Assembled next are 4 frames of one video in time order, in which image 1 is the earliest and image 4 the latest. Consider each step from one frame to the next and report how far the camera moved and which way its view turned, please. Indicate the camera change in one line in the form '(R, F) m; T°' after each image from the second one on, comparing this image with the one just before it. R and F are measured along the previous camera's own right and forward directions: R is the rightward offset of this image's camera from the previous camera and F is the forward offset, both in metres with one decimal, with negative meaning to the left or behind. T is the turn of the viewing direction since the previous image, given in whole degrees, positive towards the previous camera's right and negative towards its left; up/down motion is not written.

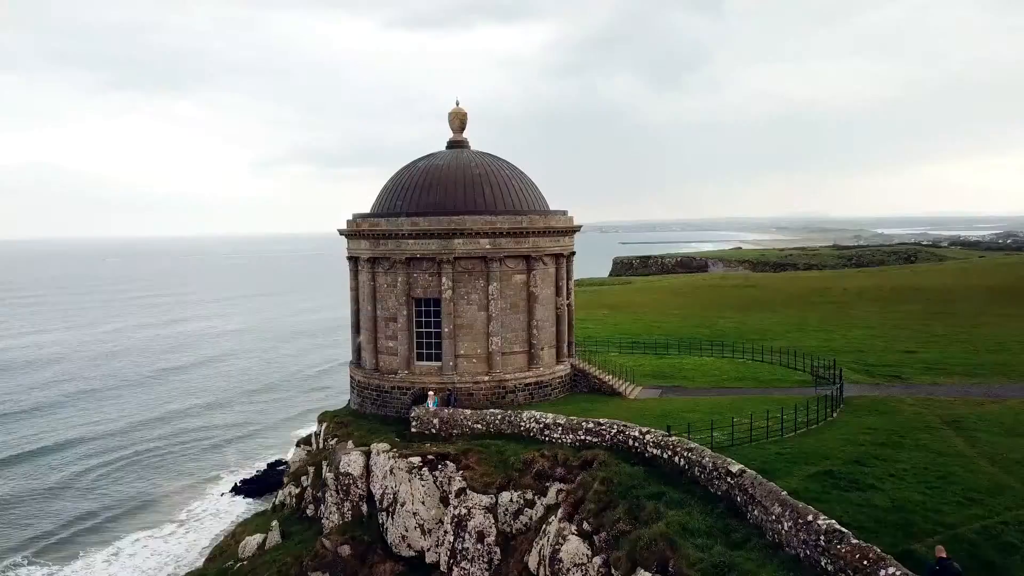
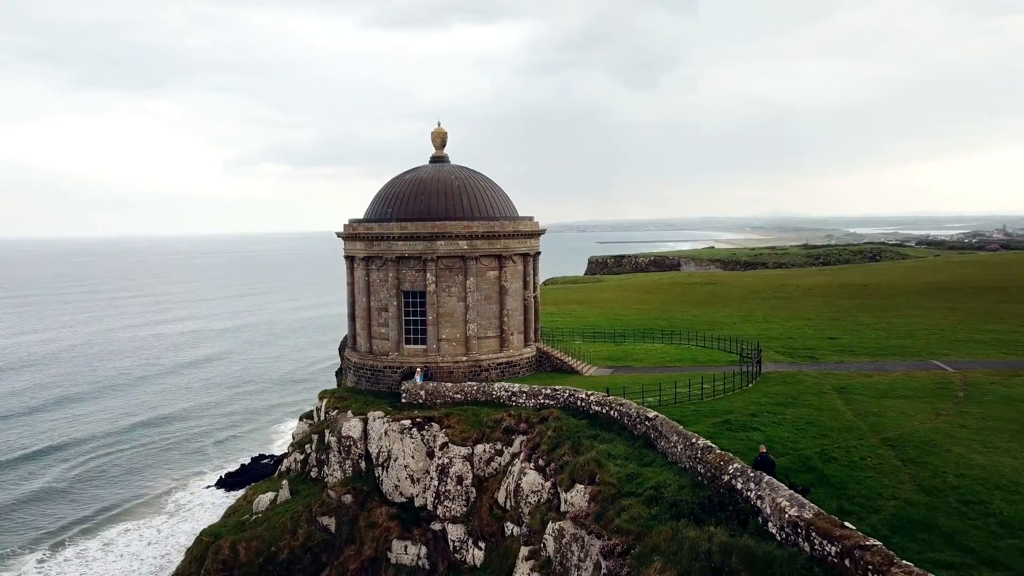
(+0.2, -4.0) m; +2°
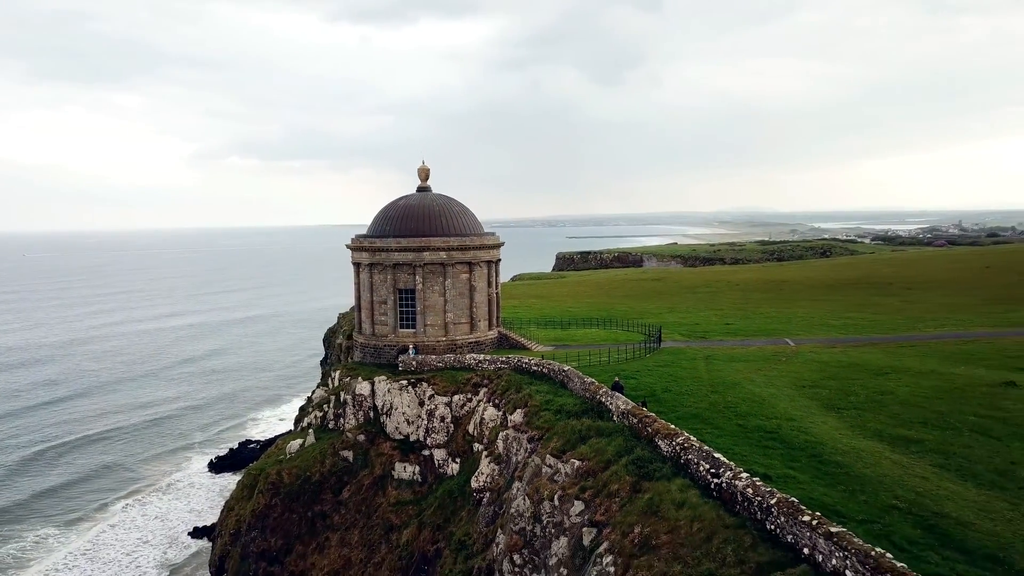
(+0.3, -9.2) m; +2°
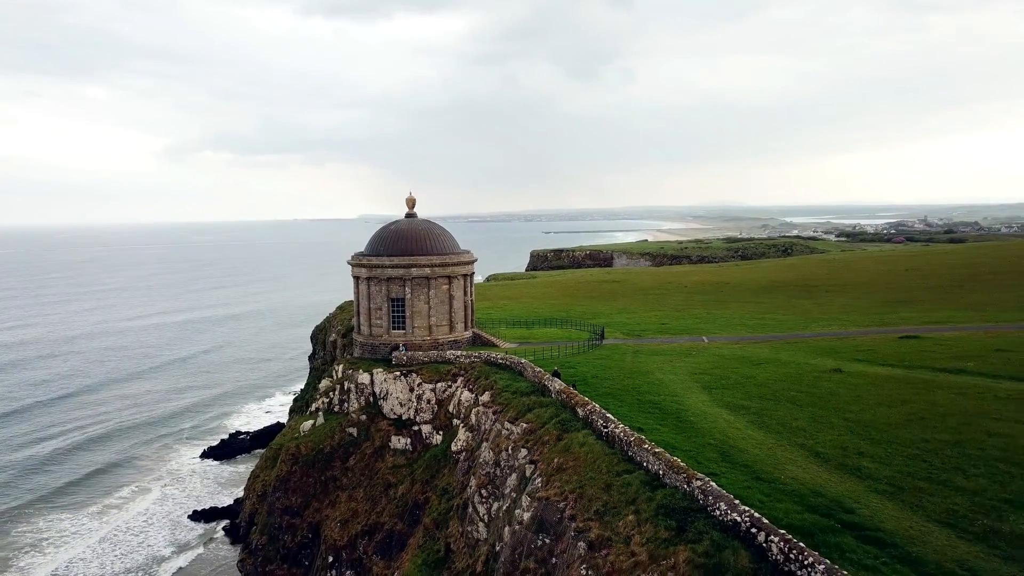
(+0.4, -8.4) m; +2°
